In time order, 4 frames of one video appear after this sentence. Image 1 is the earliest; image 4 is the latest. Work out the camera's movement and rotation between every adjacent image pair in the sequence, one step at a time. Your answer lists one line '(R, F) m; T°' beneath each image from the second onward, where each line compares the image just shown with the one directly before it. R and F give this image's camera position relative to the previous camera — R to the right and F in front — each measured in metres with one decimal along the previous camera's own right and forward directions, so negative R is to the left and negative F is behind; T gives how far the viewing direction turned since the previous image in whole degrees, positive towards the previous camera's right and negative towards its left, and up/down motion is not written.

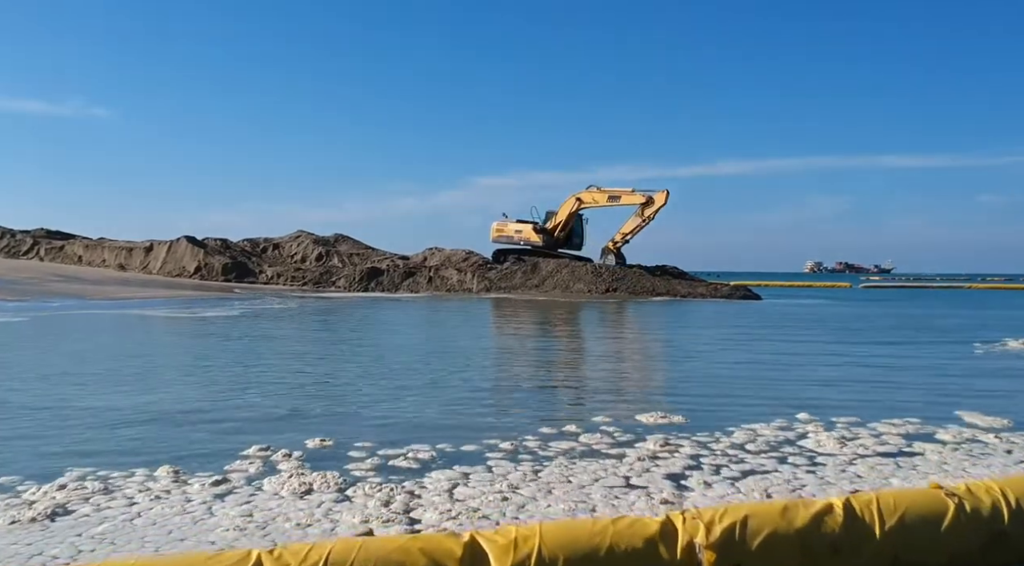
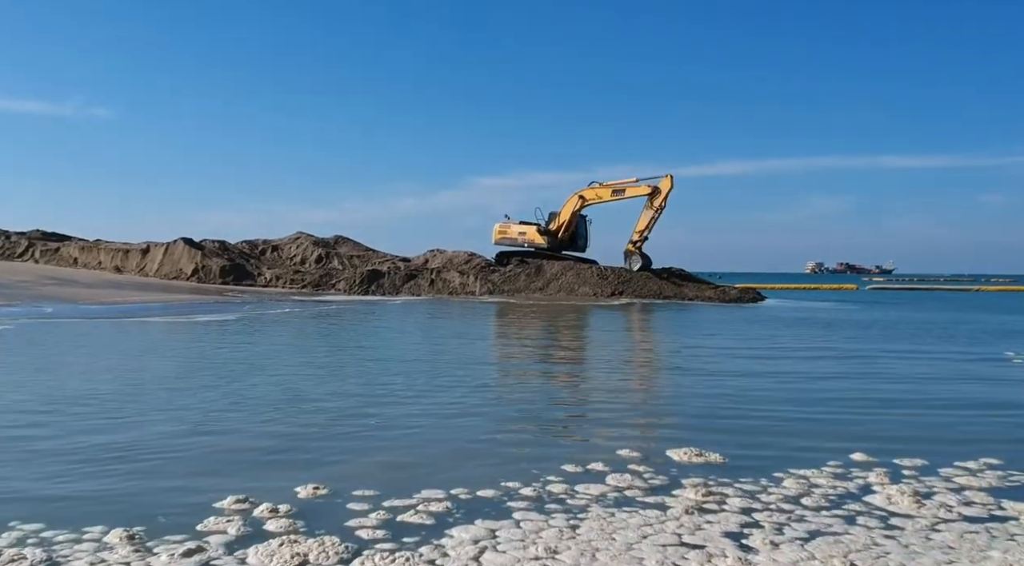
(-0.1, +0.6) m; 0°
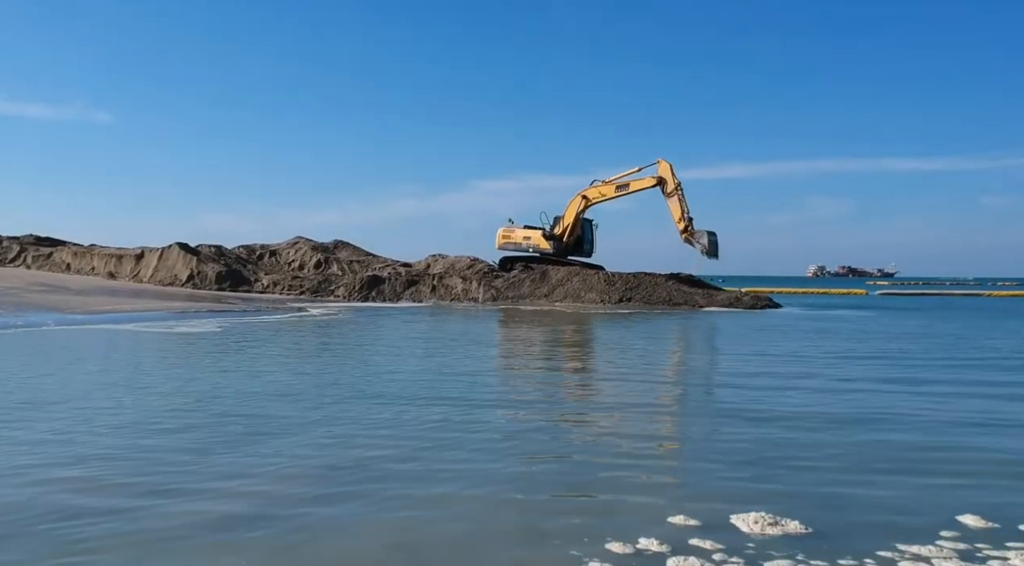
(-0.1, +0.9) m; 0°
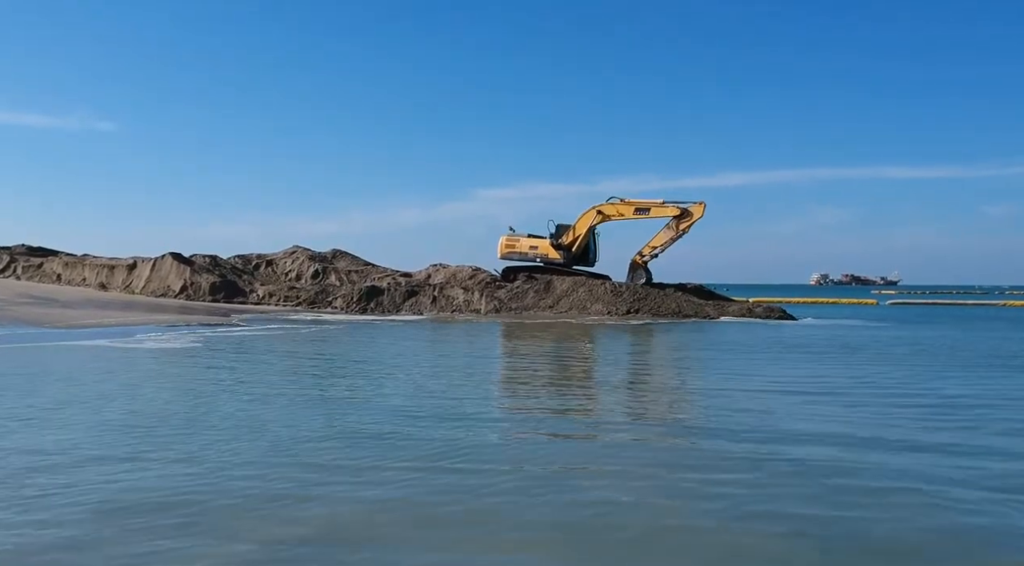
(0.0, +1.0) m; 0°
